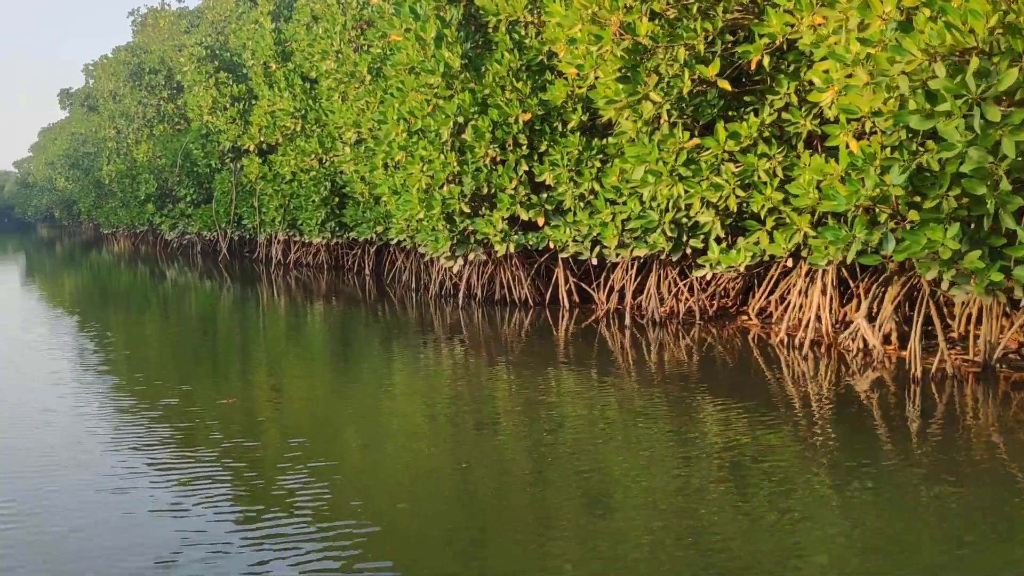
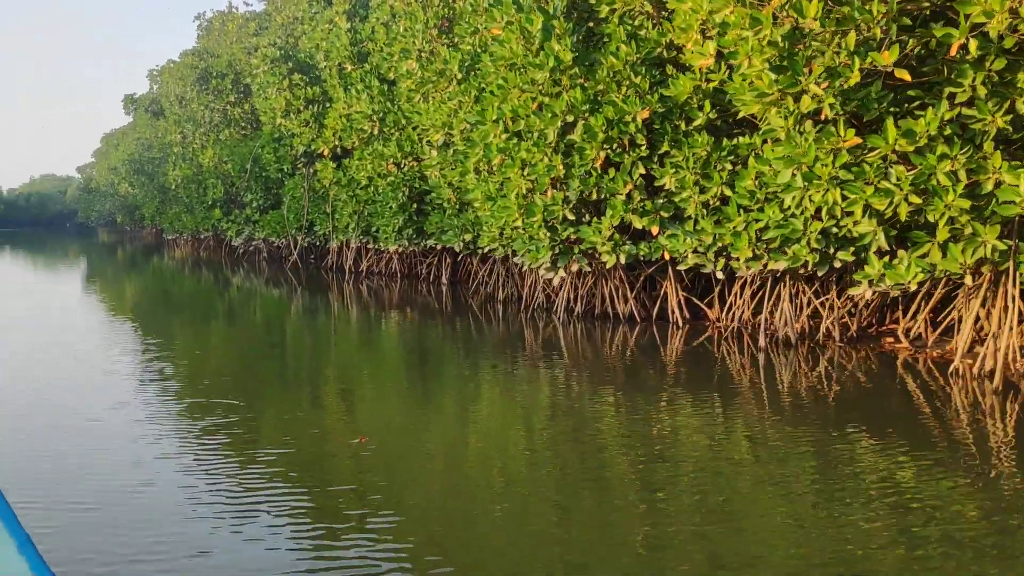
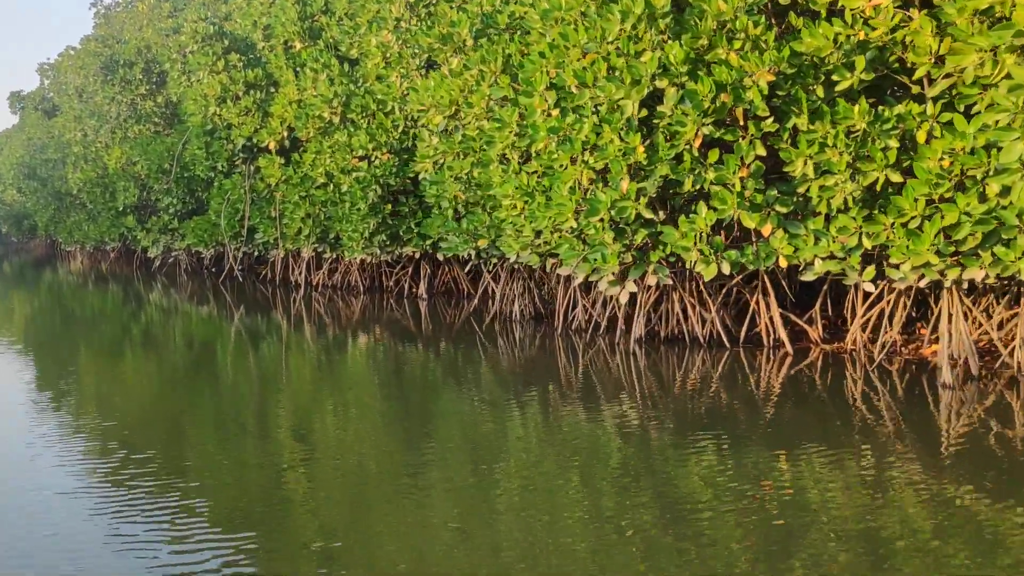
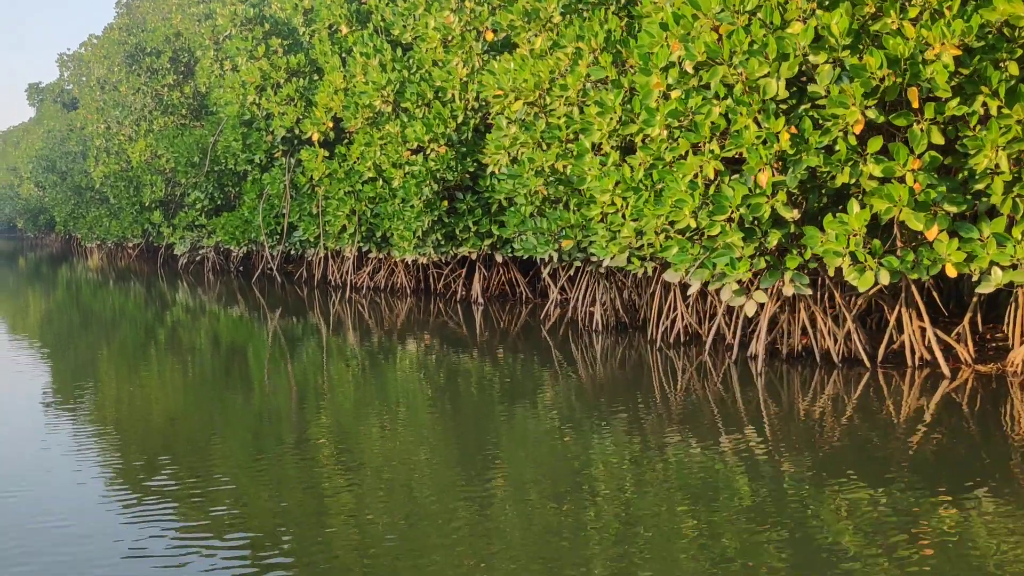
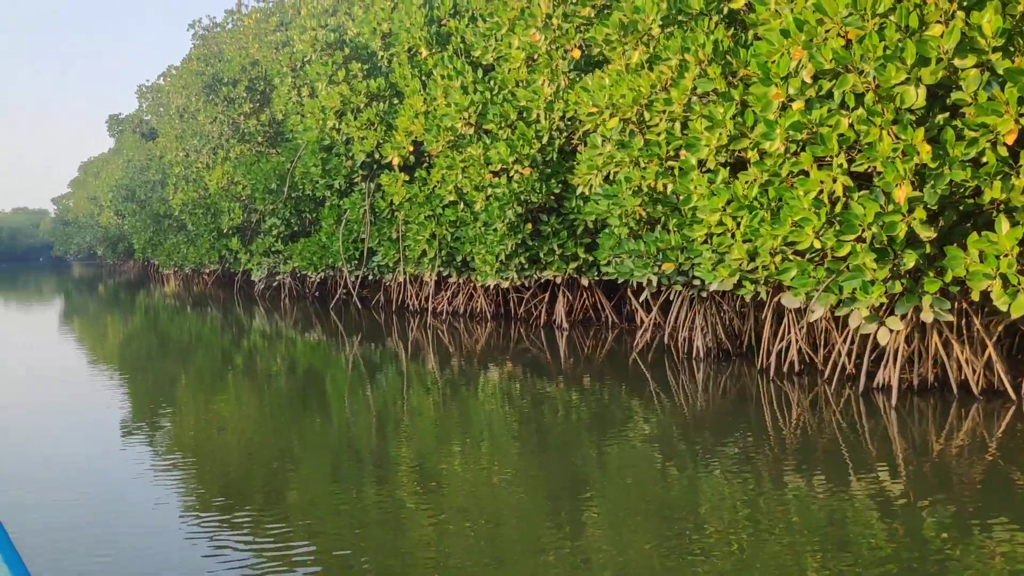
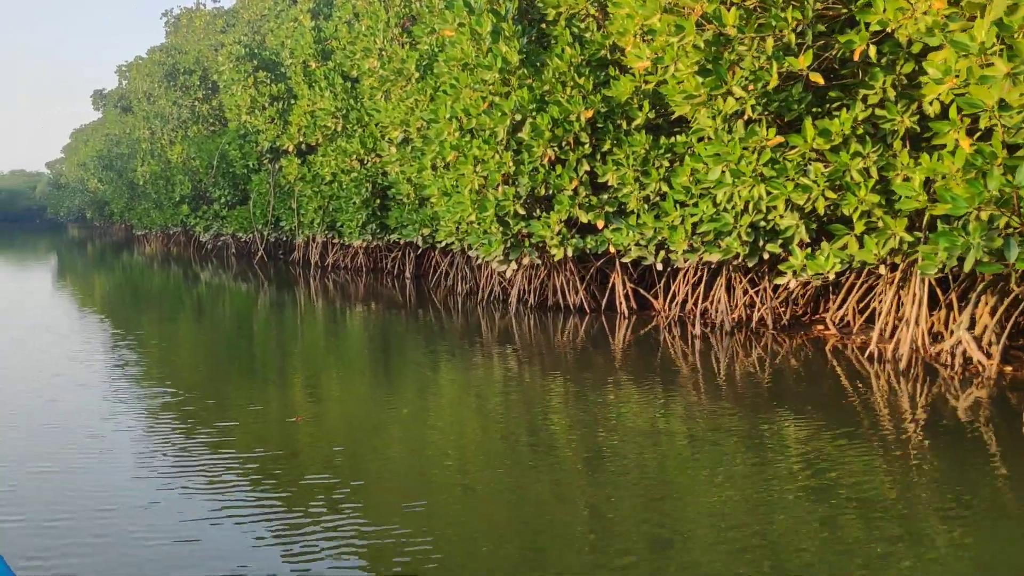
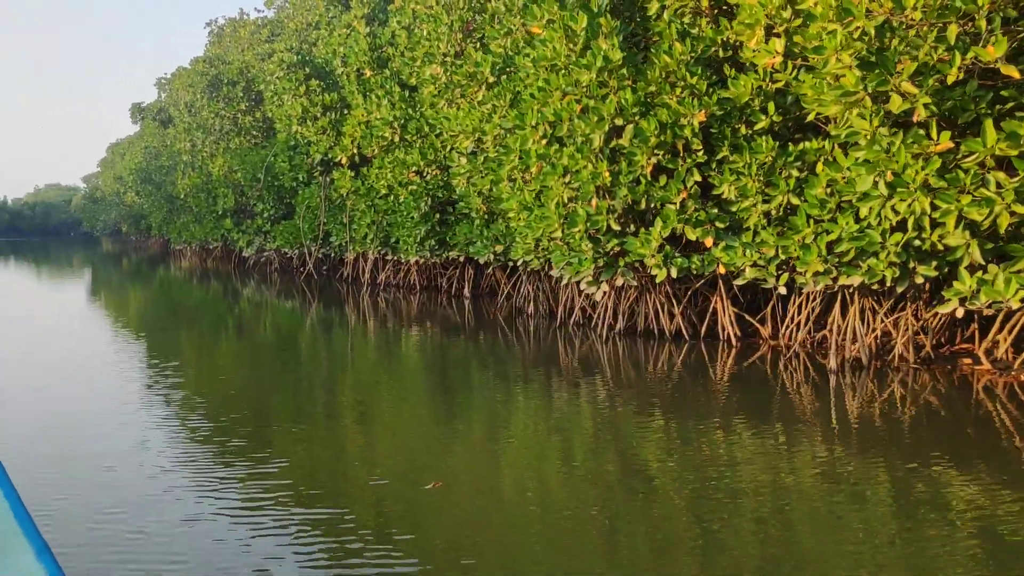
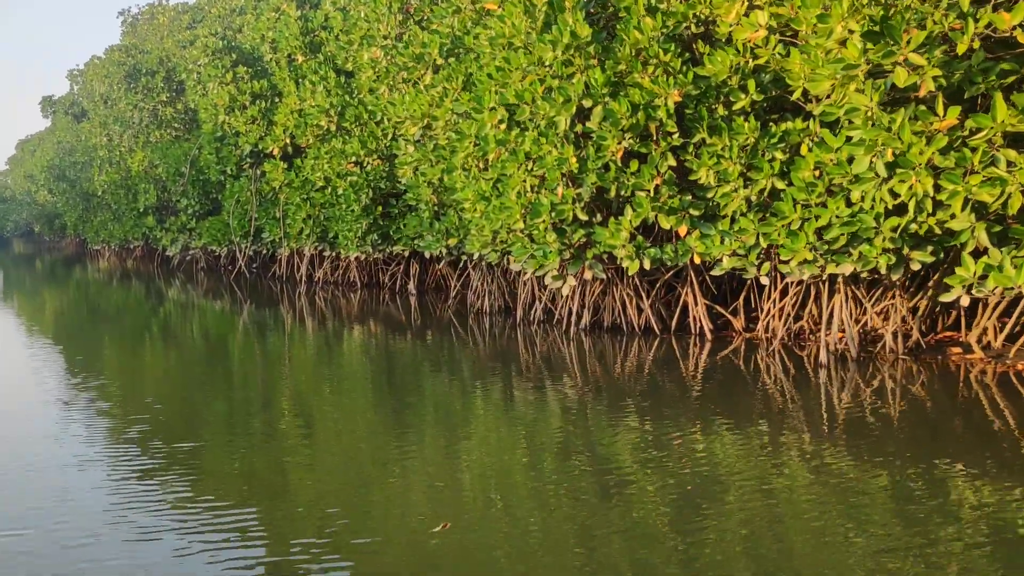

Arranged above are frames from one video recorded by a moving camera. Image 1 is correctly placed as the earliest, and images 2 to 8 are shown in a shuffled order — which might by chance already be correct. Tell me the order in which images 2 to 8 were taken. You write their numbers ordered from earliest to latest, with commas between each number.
6, 2, 7, 8, 3, 4, 5
